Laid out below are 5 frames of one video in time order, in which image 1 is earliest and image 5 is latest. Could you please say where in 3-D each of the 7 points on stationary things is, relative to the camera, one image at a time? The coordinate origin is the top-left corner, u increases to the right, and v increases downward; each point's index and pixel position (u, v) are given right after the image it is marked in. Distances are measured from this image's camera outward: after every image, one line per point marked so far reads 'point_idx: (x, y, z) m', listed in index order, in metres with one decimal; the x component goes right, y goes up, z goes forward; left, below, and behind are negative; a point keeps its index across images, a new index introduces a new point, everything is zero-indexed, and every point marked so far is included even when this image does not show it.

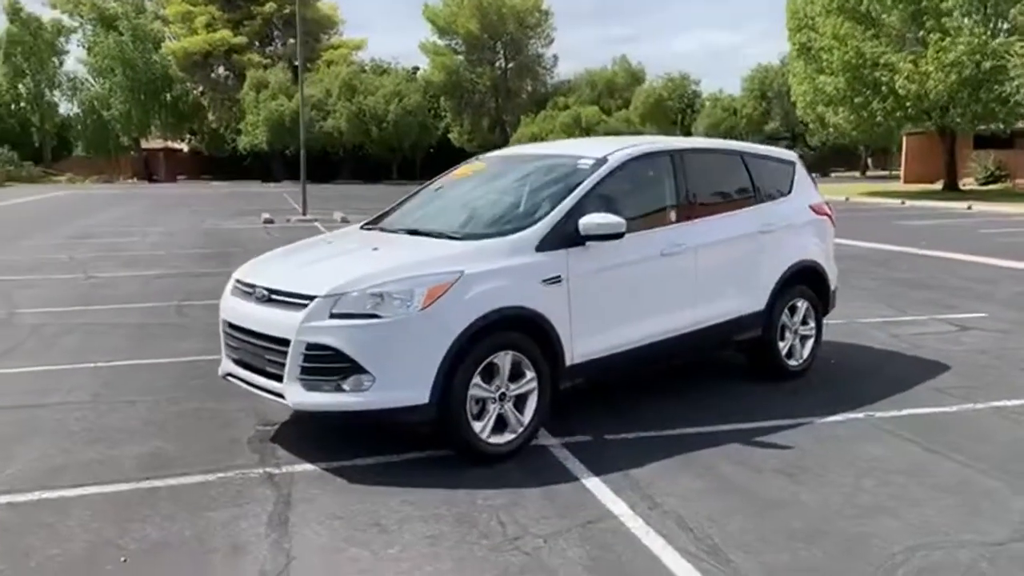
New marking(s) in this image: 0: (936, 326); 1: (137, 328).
0: (+4.8, -0.4, +10.3) m
1: (-4.1, -0.5, +10.0) m
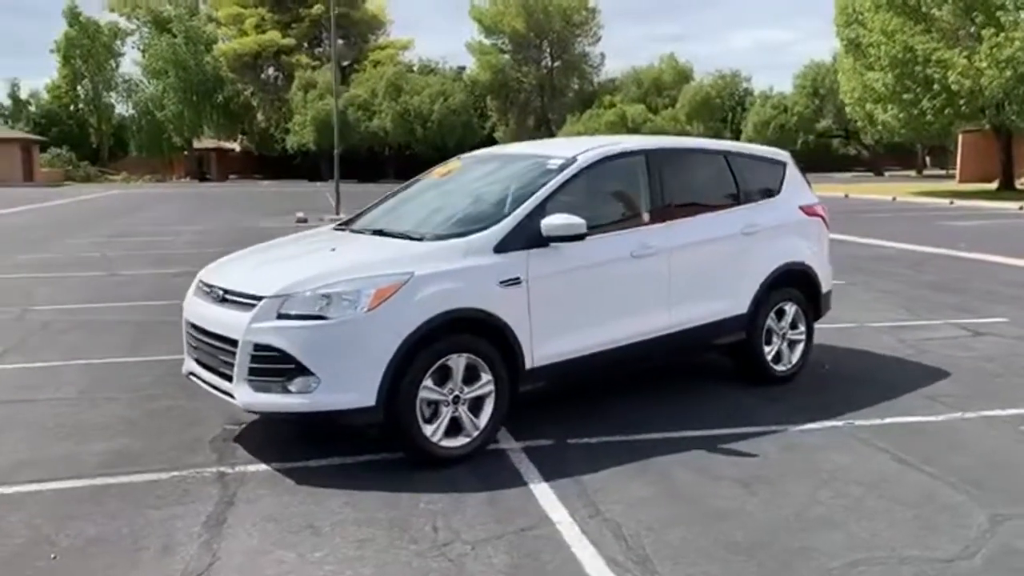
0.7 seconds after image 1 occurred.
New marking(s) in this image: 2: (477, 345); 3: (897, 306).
0: (+4.8, -0.5, +10.0) m
1: (-4.2, -0.4, +10.2) m
2: (-0.2, -0.4, +5.7) m
3: (+5.0, -0.2, +11.7) m
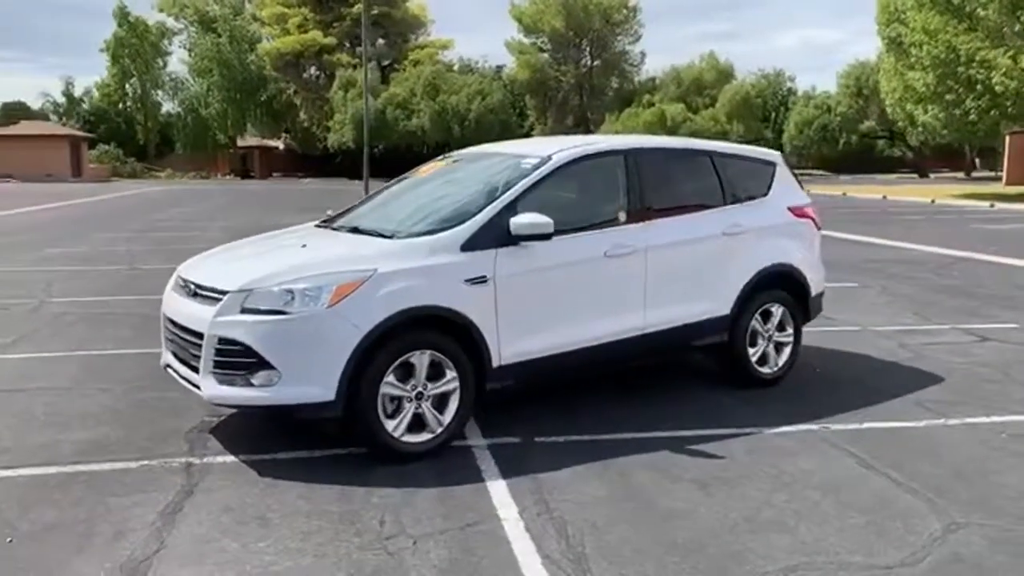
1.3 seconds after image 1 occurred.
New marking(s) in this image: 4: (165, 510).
0: (+4.8, -0.5, +9.8) m
1: (-4.2, -0.4, +10.4) m
2: (-0.5, -0.3, +5.7) m
3: (+5.0, -0.3, +11.5) m
4: (-1.9, -1.2, +5.0) m
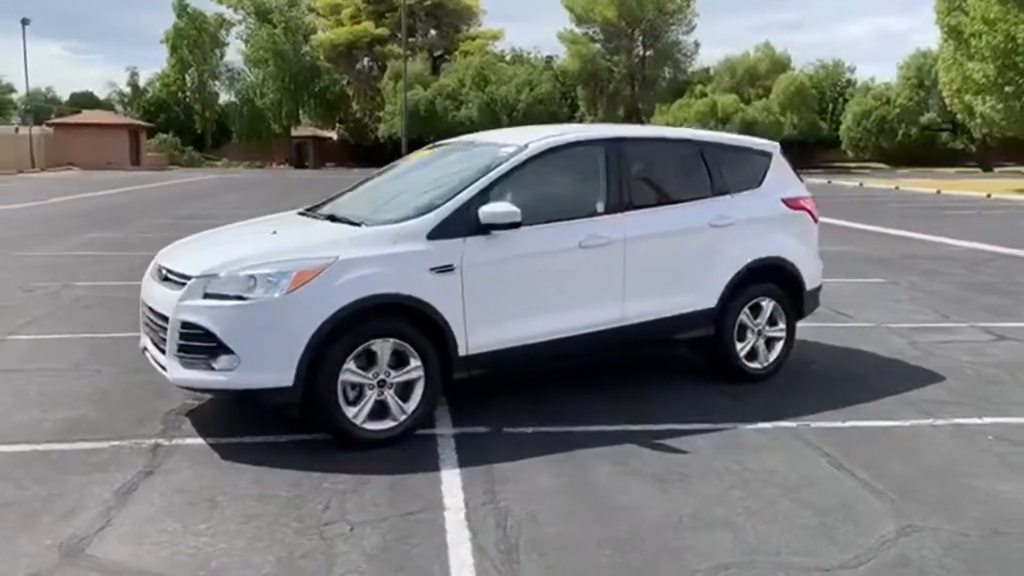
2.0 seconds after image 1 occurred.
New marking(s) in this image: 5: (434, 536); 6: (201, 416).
0: (+4.8, -0.5, +9.5) m
1: (-4.1, -0.2, +10.7) m
2: (-0.7, -0.3, +5.7) m
3: (+5.1, -0.2, +11.1) m
4: (-2.2, -1.1, +5.1) m
5: (-0.4, -1.2, +4.5) m
6: (-2.2, -0.9, +6.3) m
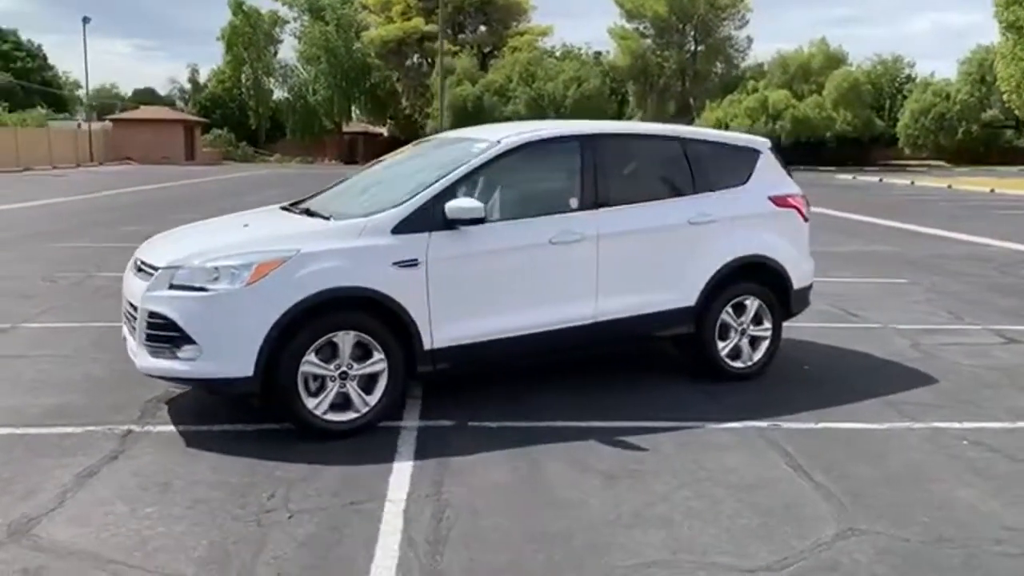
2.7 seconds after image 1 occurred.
0: (+4.7, -0.5, +9.2) m
1: (-4.1, -0.1, +10.9) m
2: (-0.9, -0.2, +5.8) m
3: (+5.2, -0.2, +10.9) m
4: (-2.5, -1.1, +5.2) m
5: (-0.7, -1.2, +4.5) m
6: (-2.4, -0.8, +6.5) m
